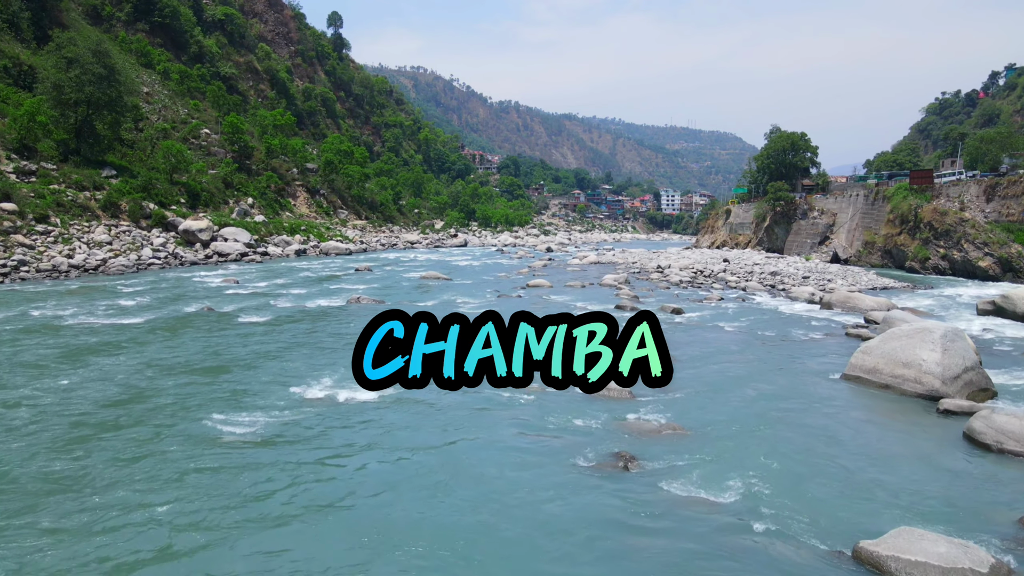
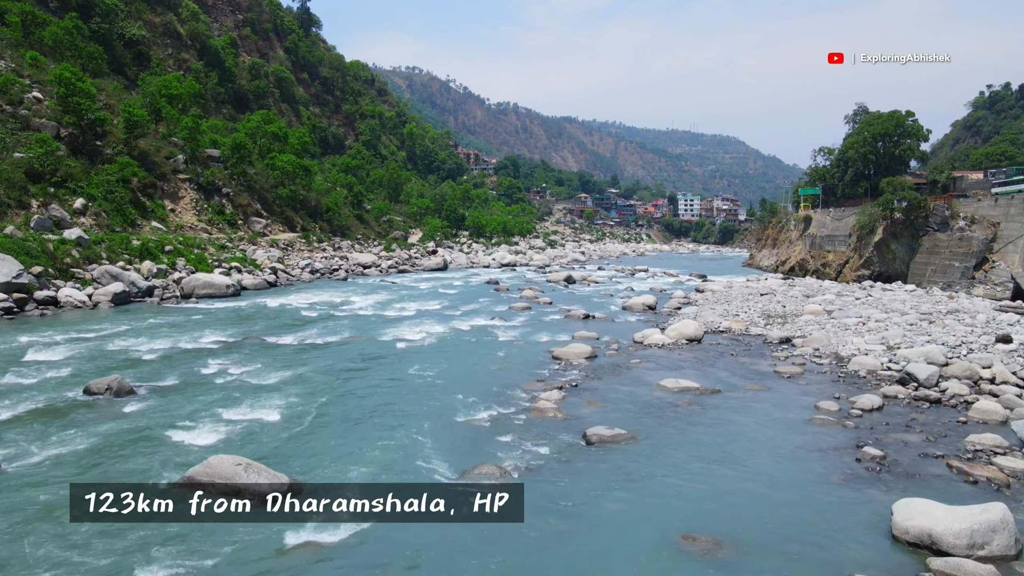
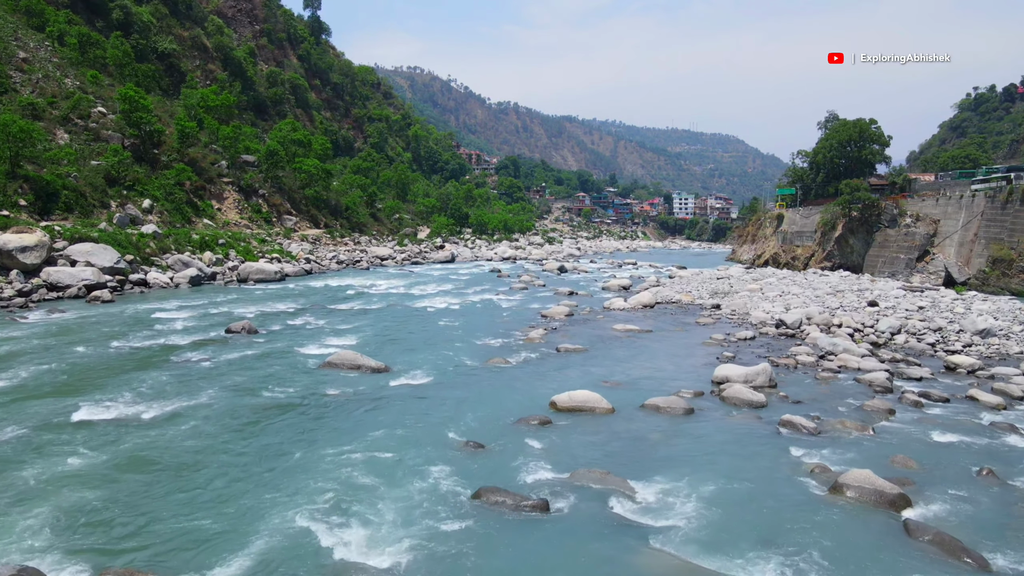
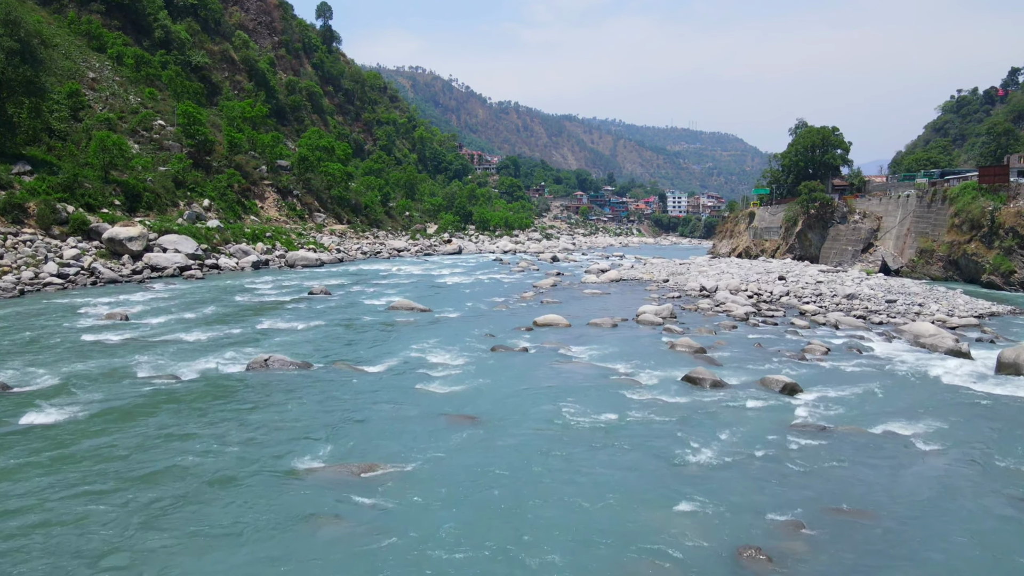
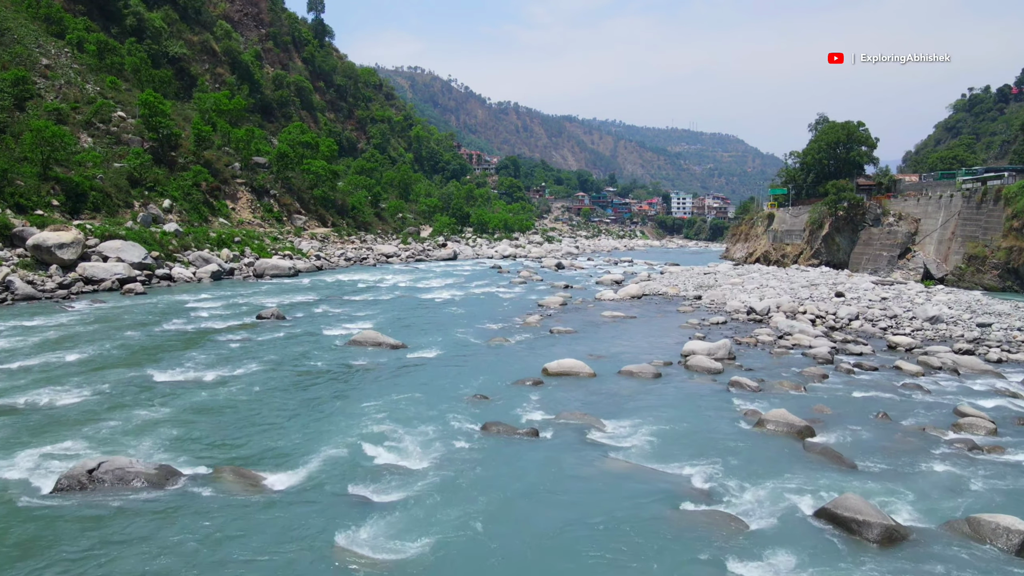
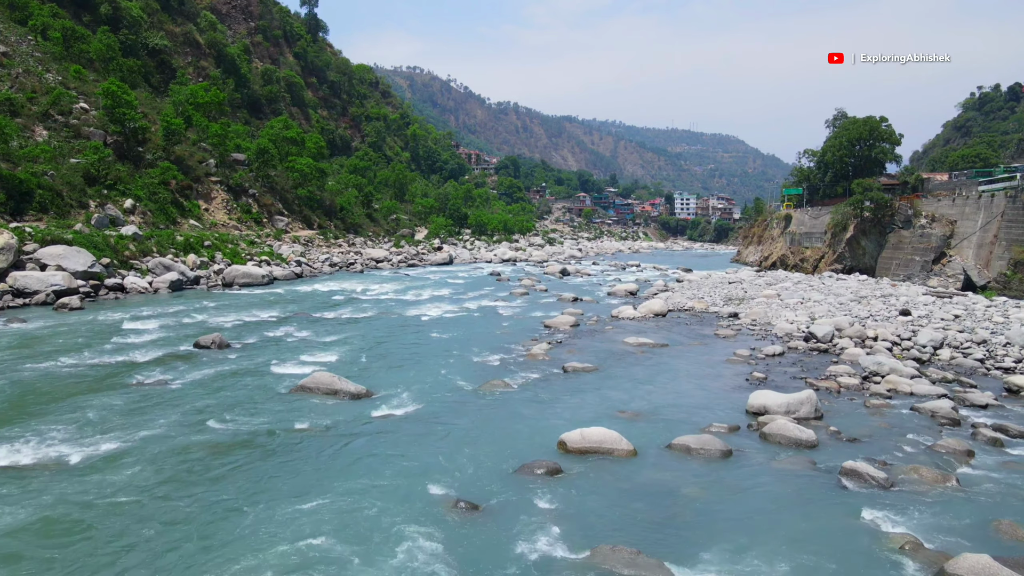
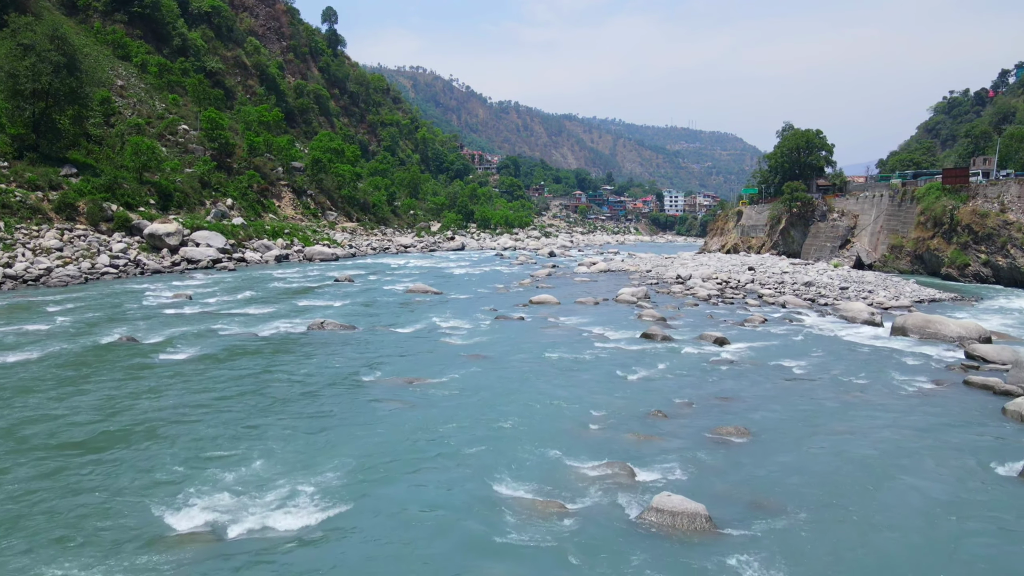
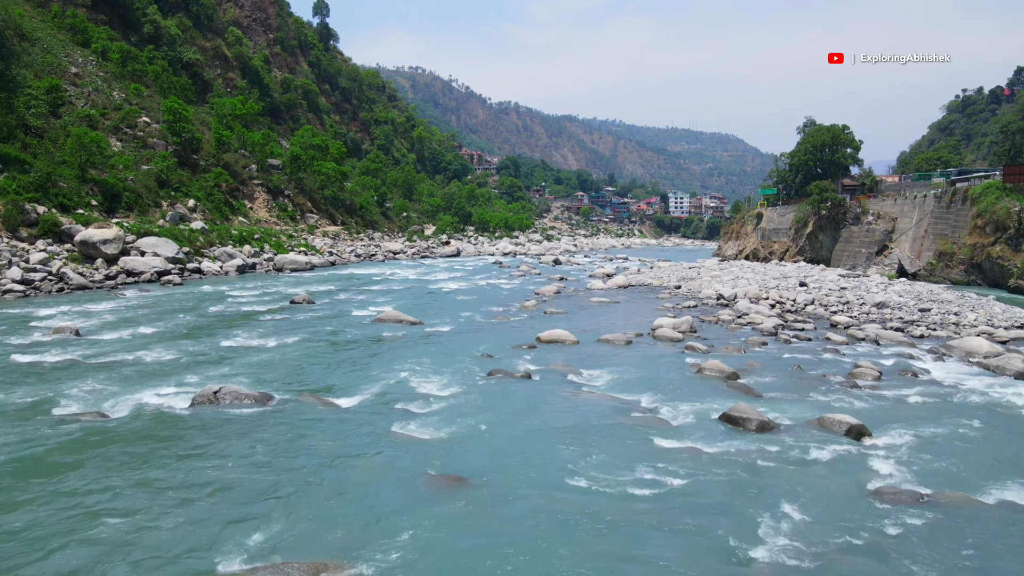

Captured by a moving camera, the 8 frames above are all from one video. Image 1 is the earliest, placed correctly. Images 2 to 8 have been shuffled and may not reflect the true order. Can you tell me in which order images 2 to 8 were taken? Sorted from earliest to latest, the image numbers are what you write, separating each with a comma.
7, 4, 8, 5, 3, 6, 2
